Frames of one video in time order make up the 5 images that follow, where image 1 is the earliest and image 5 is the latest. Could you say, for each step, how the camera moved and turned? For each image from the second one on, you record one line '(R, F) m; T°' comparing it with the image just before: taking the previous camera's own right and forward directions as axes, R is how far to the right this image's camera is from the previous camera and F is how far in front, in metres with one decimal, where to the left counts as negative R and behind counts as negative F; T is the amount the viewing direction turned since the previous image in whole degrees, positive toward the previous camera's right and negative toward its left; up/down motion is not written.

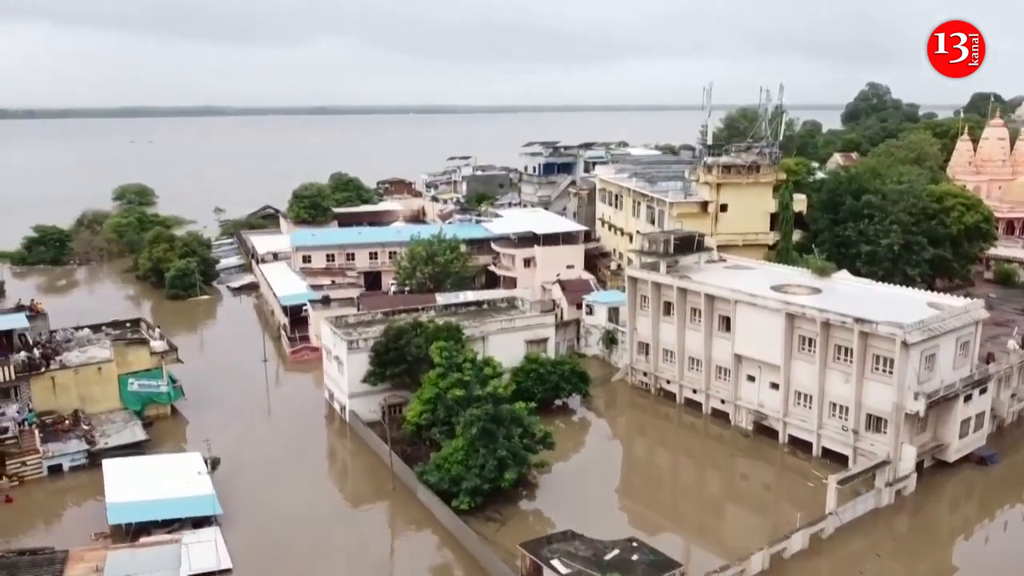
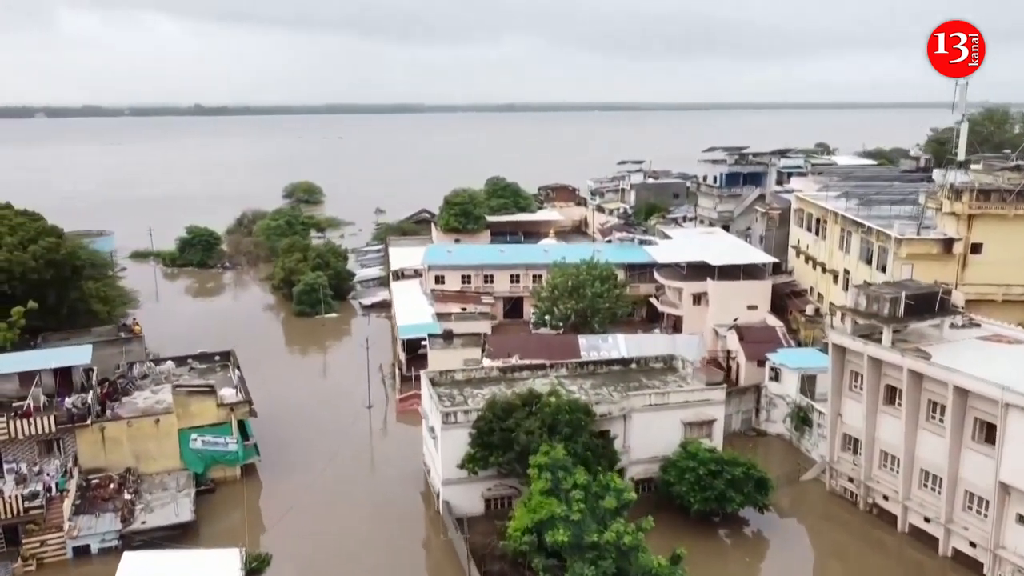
(+0.5, +6.7) m; -13°
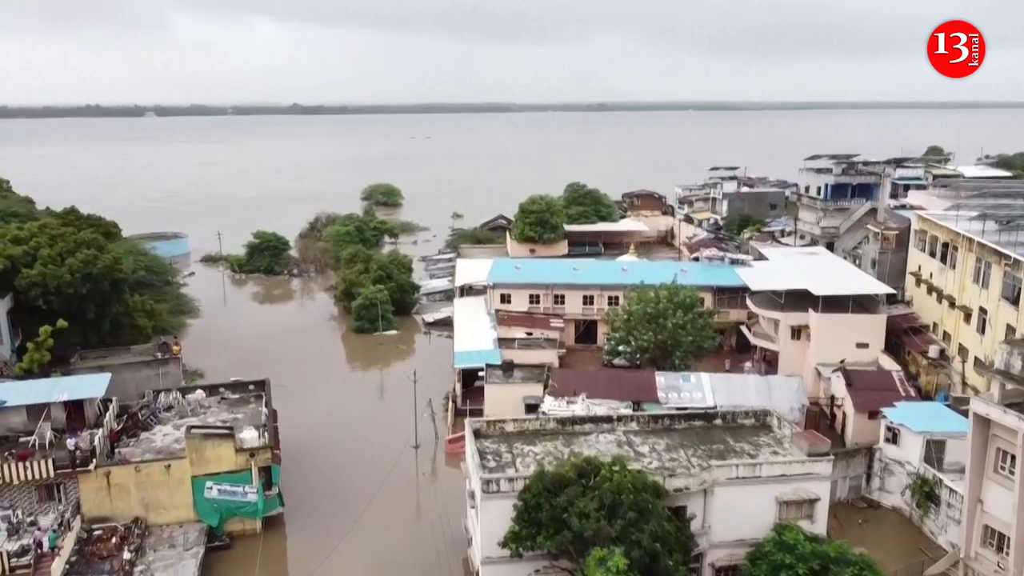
(+0.6, +3.3) m; -6°
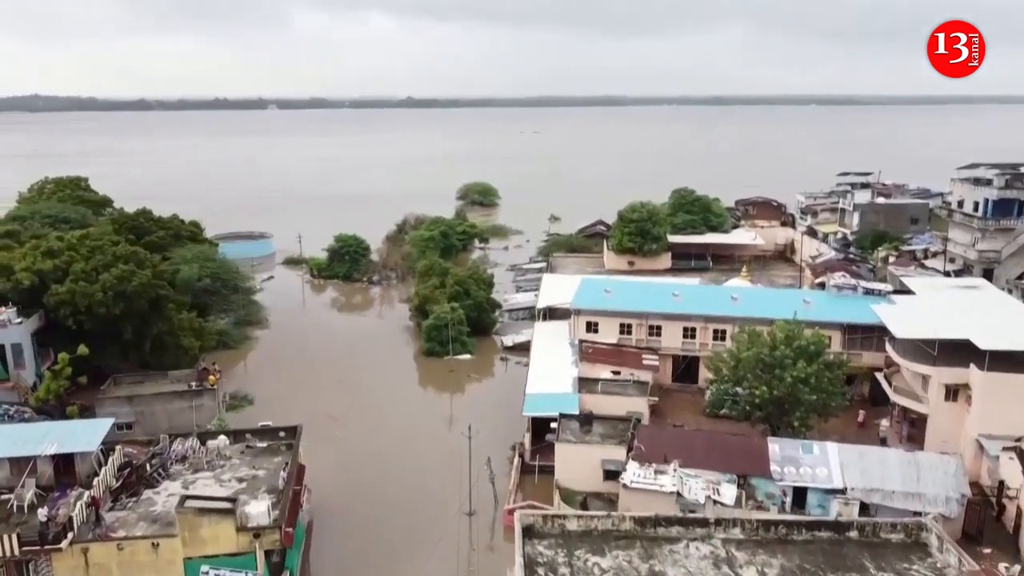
(+0.7, +4.3) m; -8°
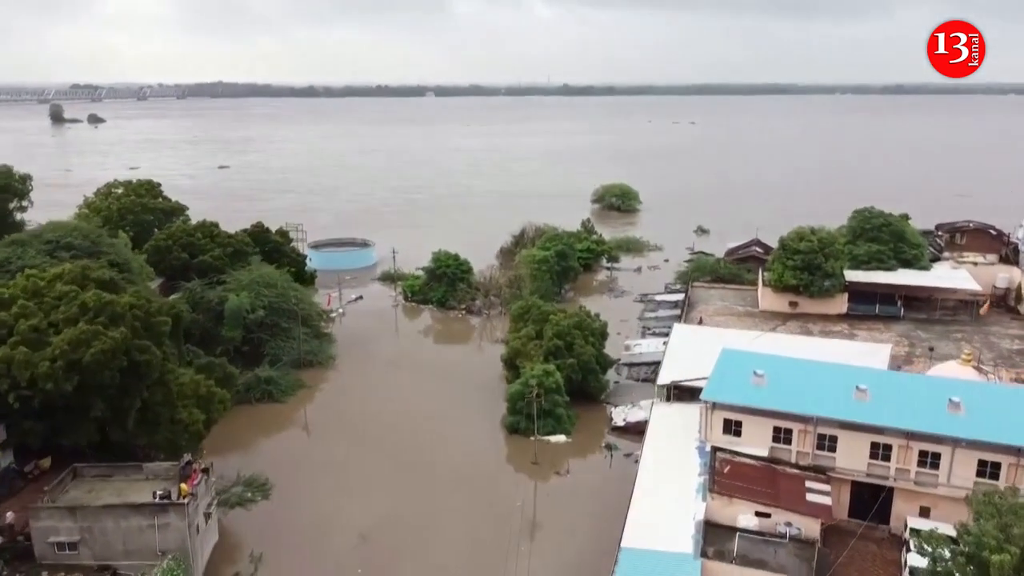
(+1.0, +8.1) m; -11°
